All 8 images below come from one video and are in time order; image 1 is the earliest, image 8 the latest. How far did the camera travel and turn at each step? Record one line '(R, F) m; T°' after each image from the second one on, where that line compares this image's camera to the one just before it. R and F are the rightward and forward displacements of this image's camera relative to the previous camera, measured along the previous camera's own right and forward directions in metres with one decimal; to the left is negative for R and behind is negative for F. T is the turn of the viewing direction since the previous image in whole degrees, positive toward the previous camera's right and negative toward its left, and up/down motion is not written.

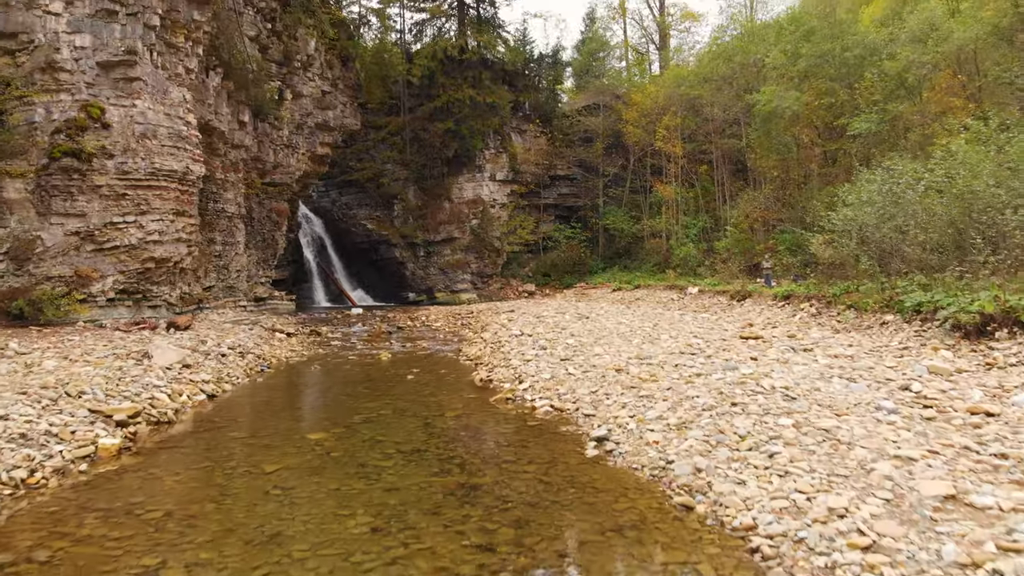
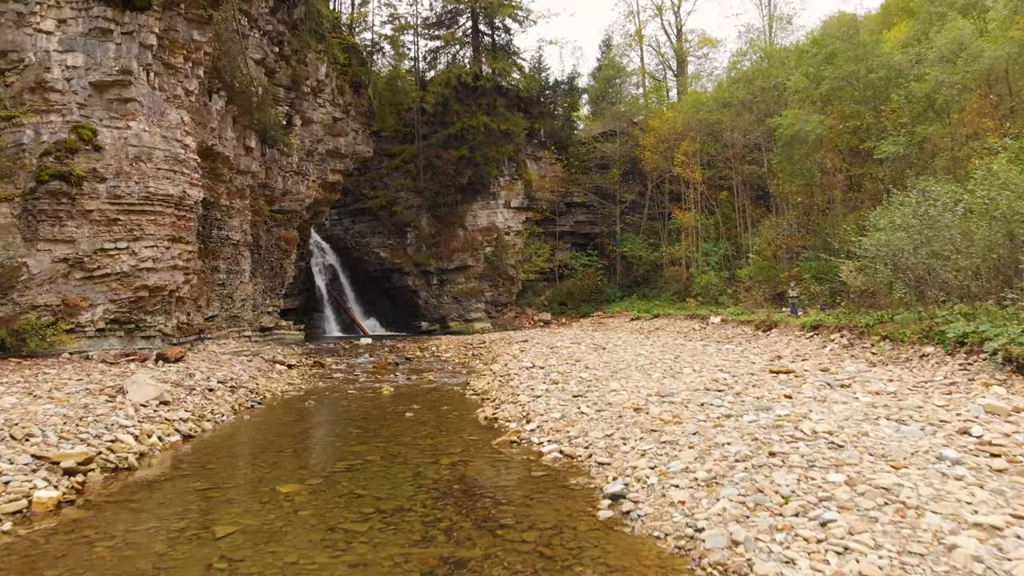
(+0.1, +1.0) m; -1°
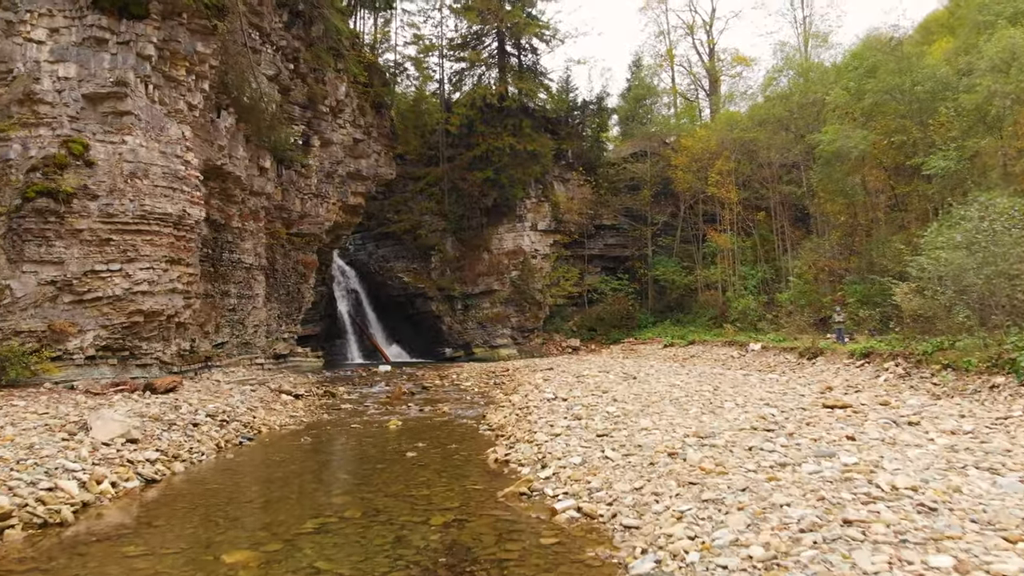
(+0.2, +1.3) m; -2°
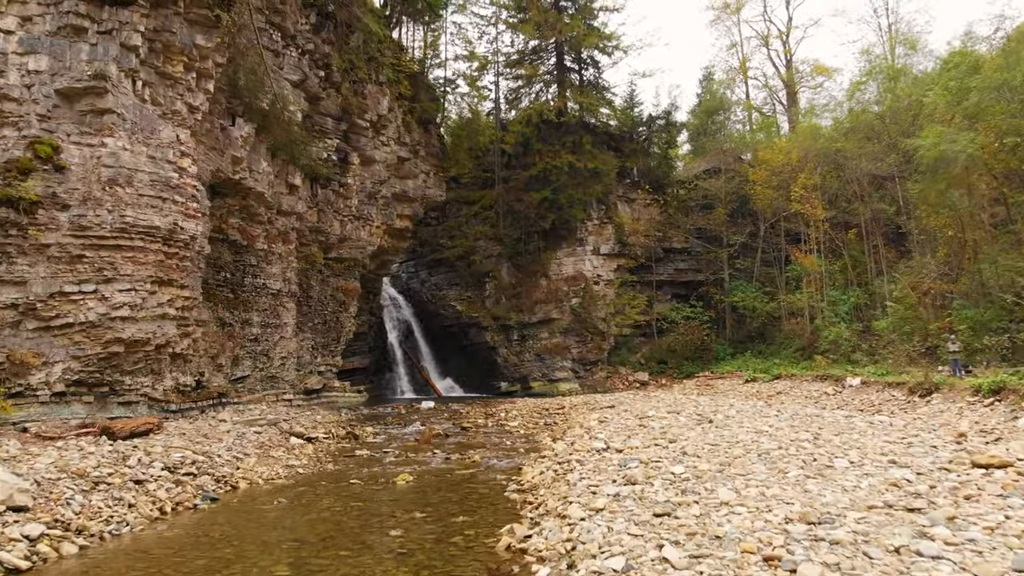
(+0.4, +2.6) m; -5°
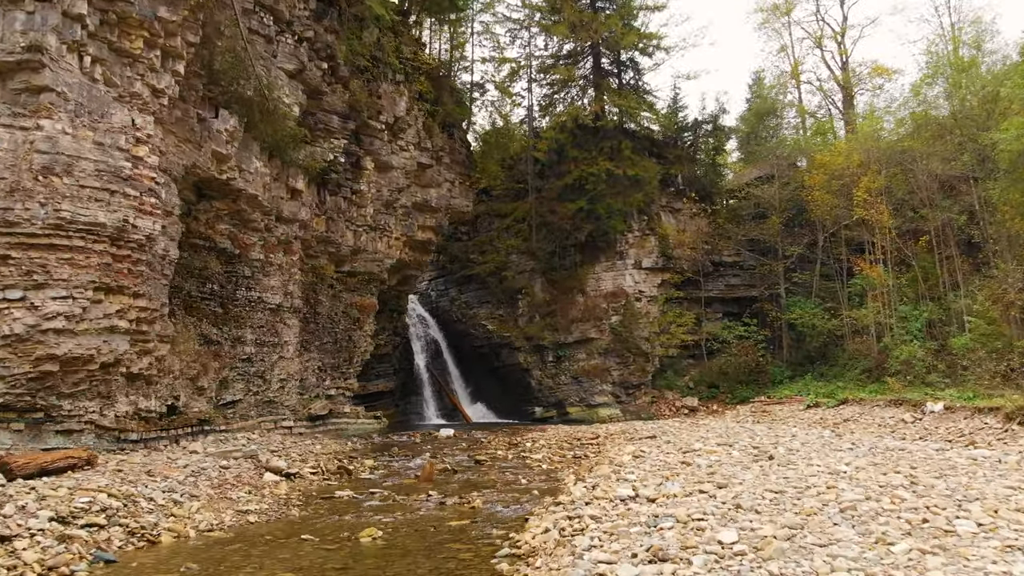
(+0.5, +2.3) m; -4°
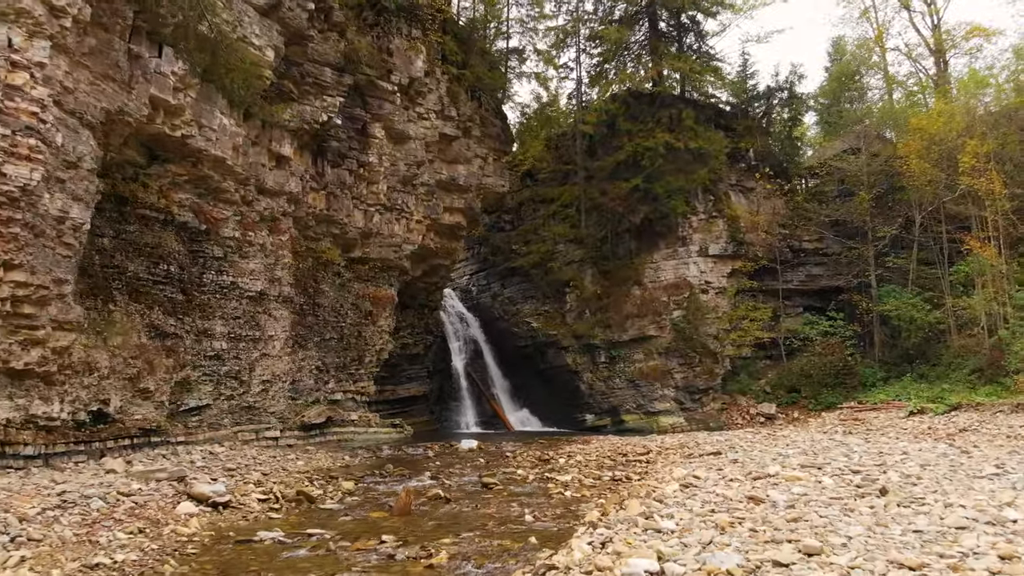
(+0.8, +3.3) m; -5°
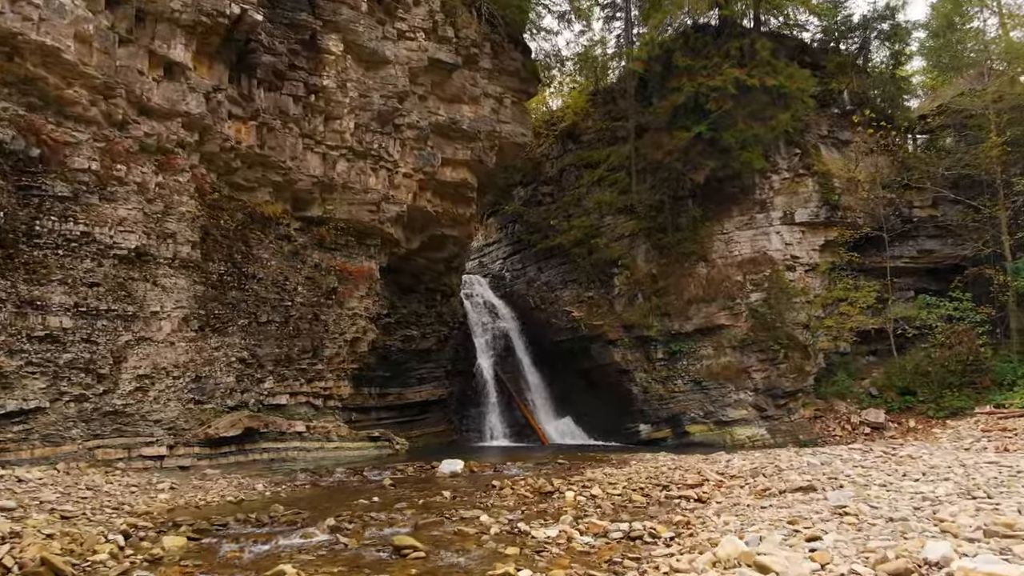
(+1.3, +4.9) m; -6°
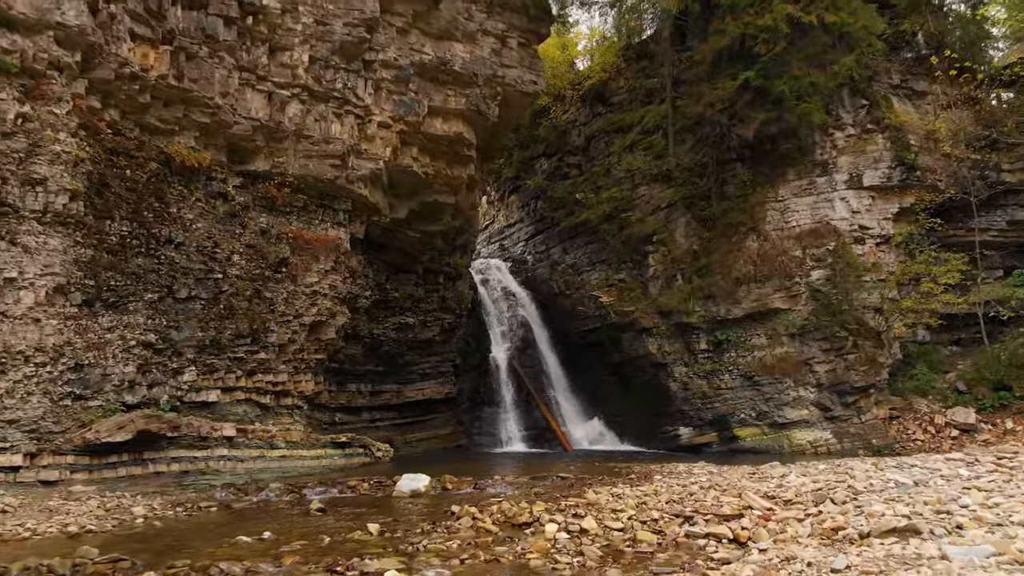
(+0.9, +2.9) m; -4°
